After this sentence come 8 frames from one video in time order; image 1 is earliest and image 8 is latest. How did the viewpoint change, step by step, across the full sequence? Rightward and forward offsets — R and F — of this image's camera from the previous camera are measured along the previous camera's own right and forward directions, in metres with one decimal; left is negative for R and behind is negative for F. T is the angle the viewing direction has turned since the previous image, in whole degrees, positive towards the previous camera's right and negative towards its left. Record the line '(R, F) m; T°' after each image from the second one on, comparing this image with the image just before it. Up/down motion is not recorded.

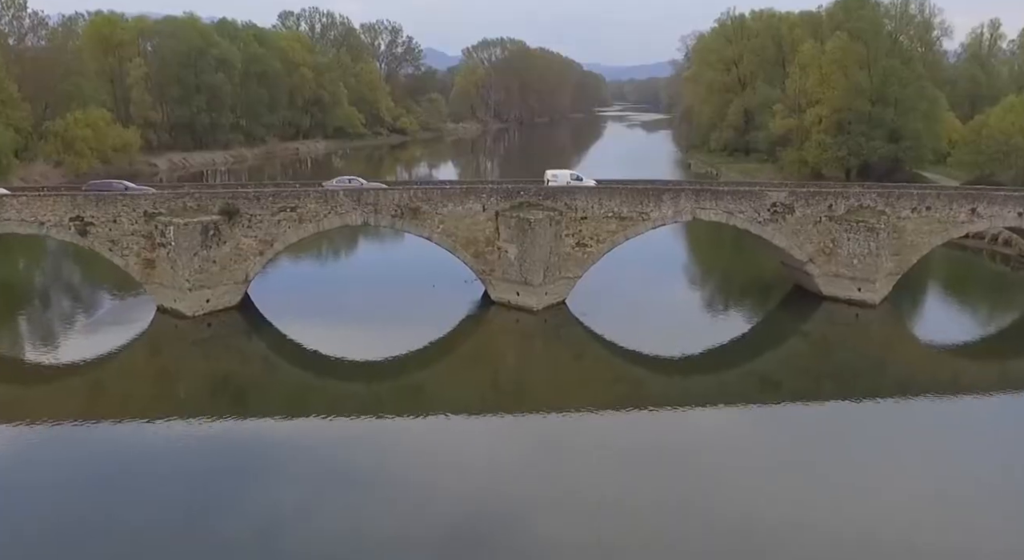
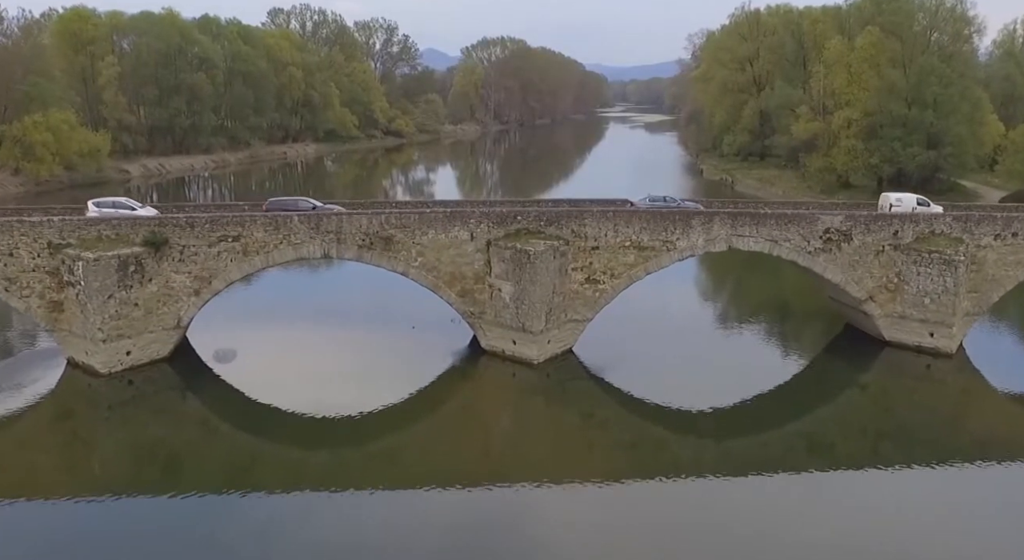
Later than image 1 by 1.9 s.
(+0.1, +3.4) m; 0°
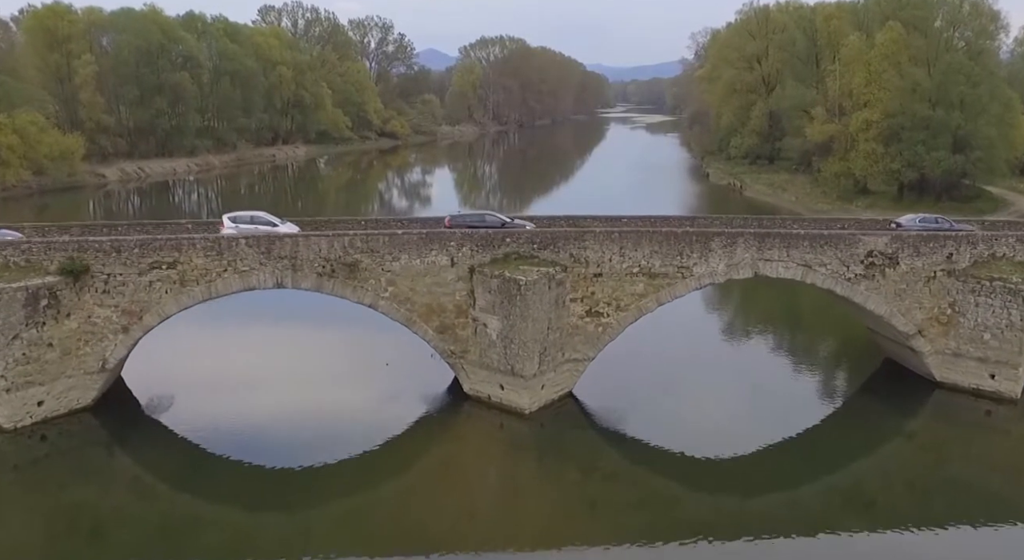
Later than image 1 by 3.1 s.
(+0.2, +2.2) m; 0°
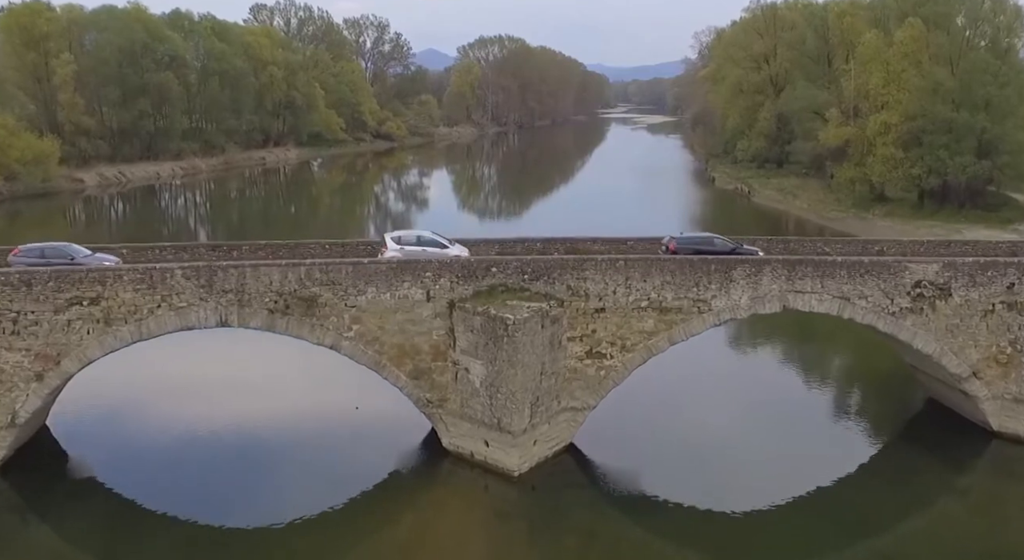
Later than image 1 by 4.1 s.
(+0.2, +1.9) m; 0°
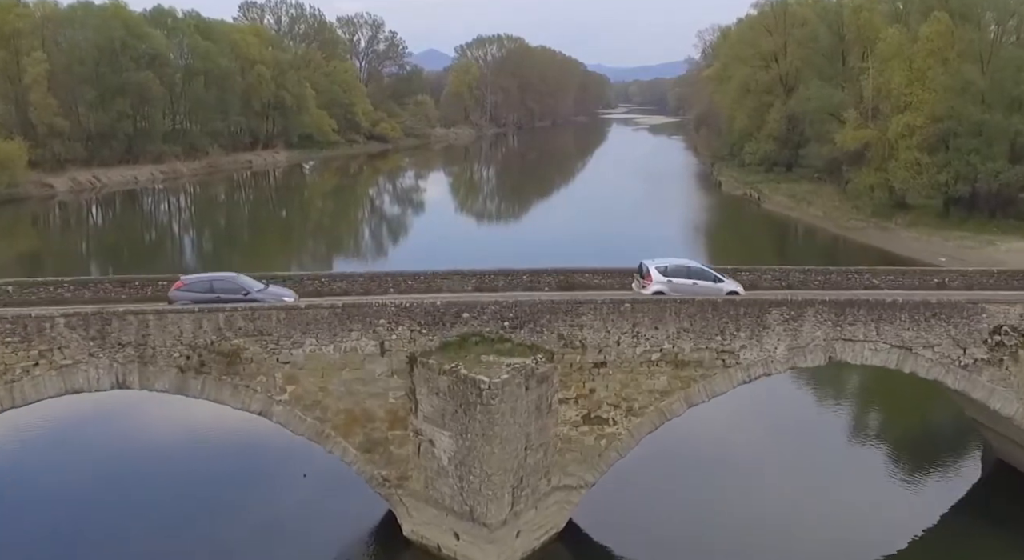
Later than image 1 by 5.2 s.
(+0.3, +2.2) m; 0°
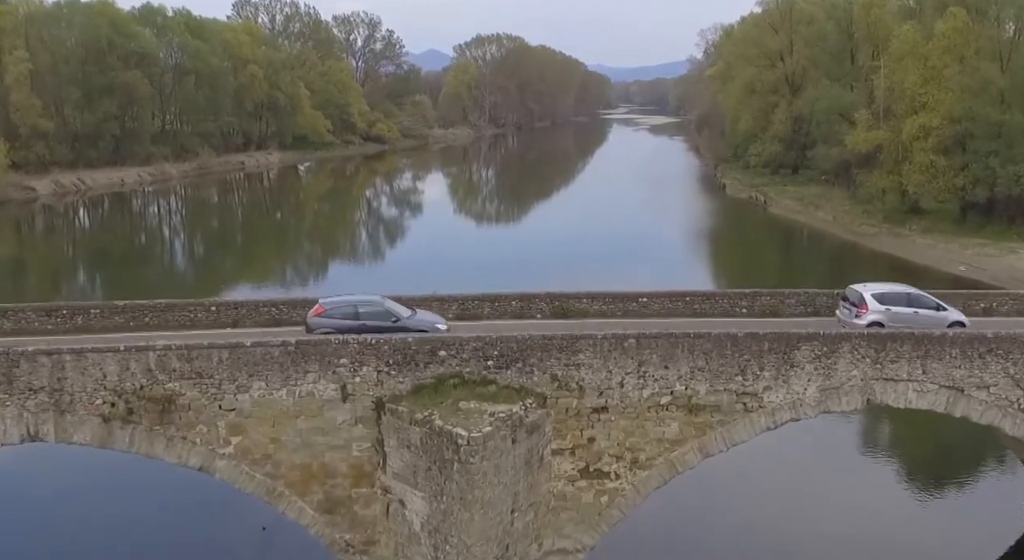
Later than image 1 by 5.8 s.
(+0.2, +1.3) m; 0°
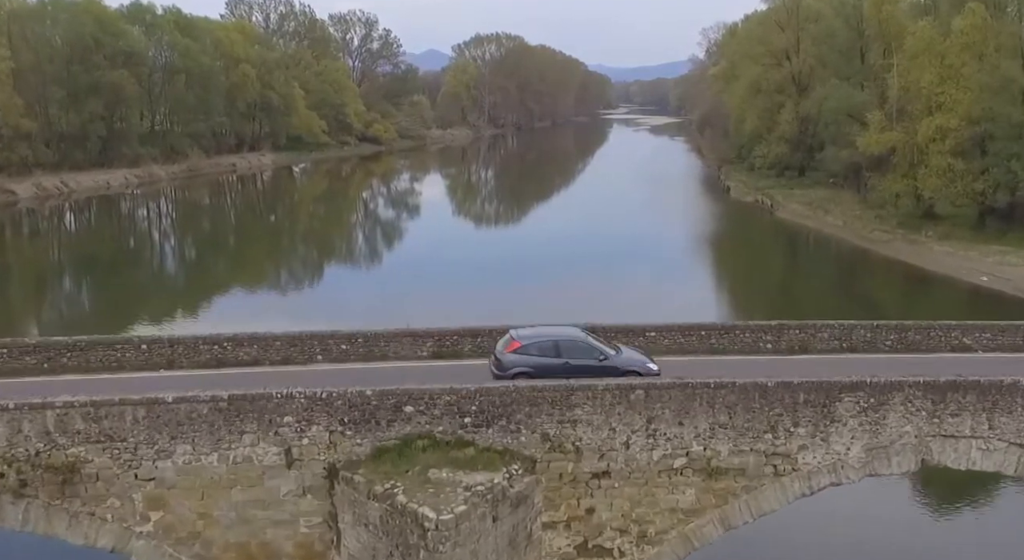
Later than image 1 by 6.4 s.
(+0.2, +1.3) m; 0°
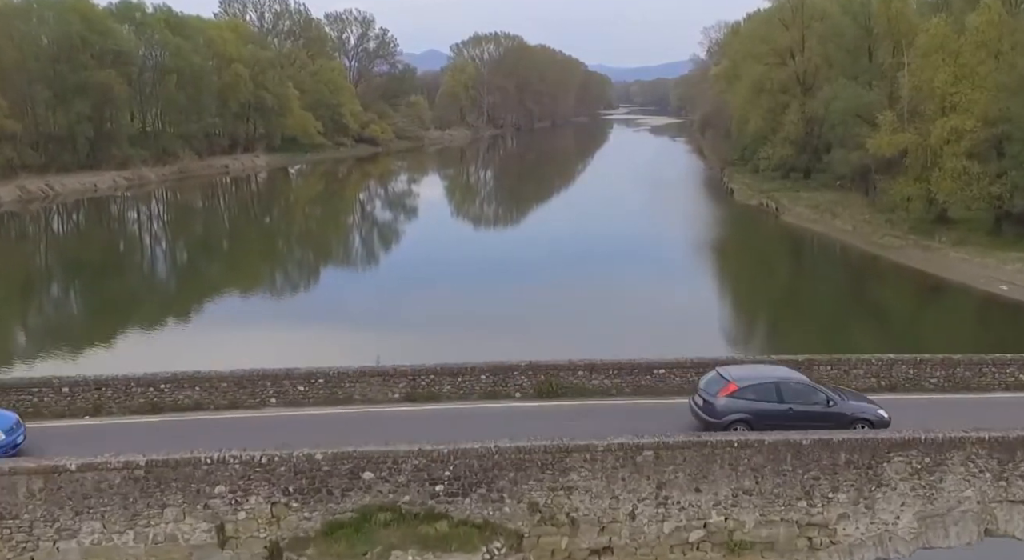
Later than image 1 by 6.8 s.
(+0.1, +1.0) m; 0°
